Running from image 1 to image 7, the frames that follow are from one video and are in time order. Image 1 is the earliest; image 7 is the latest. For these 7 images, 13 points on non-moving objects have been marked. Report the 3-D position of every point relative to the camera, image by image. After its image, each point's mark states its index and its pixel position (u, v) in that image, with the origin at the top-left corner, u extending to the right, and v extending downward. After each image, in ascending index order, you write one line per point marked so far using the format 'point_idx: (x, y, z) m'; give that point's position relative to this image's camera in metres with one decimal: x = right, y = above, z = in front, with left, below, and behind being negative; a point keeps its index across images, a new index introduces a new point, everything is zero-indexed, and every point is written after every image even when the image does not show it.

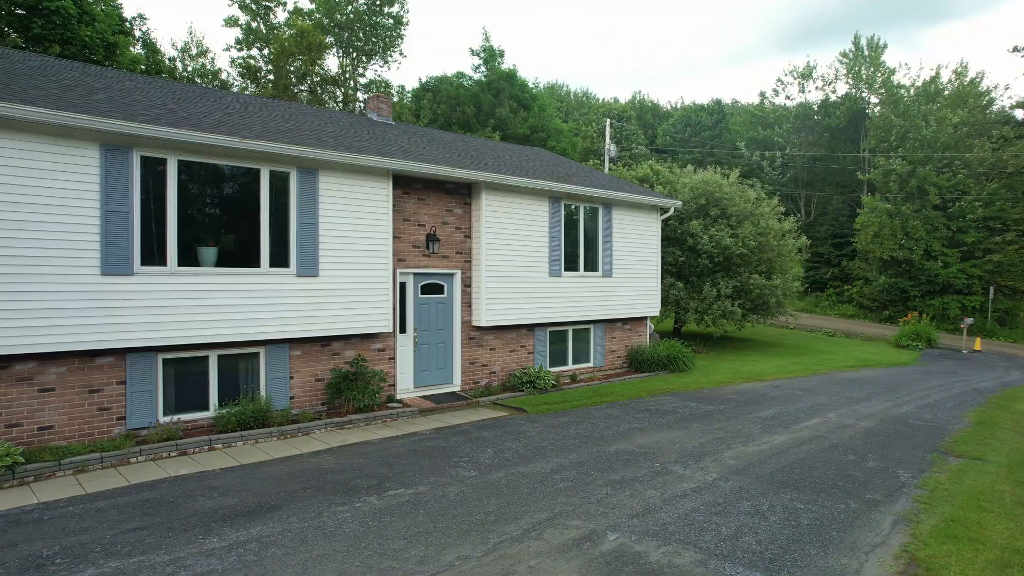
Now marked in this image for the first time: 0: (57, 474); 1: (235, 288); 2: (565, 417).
0: (-6.7, -2.7, +6.6) m
1: (-5.0, 0.0, +8.1) m
2: (+1.2, -2.8, +9.8) m
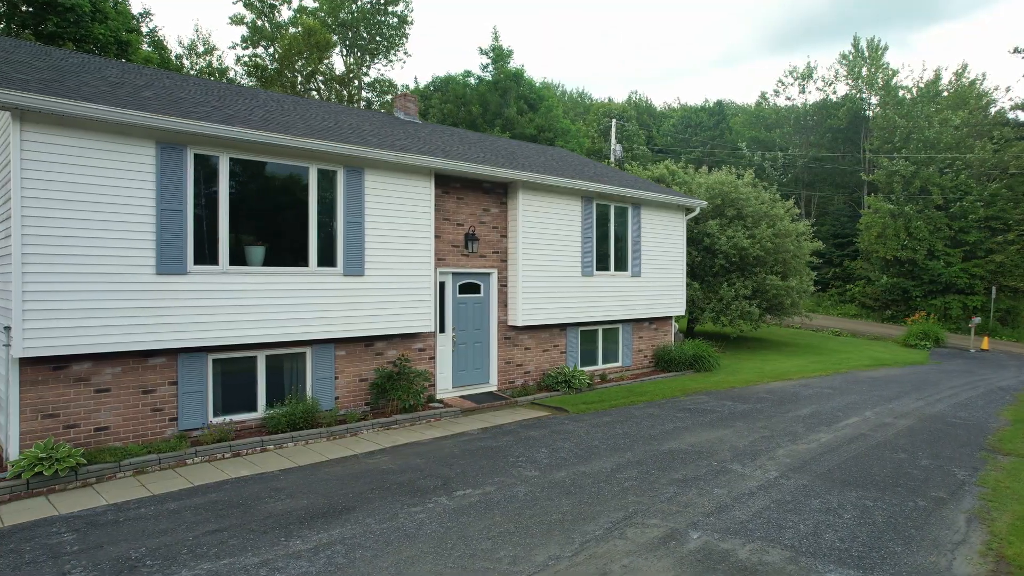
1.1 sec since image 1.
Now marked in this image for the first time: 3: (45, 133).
0: (-5.7, -2.7, +6.5) m
1: (-4.1, 0.0, +8.1) m
2: (+2.1, -2.8, +9.8) m
3: (-6.6, +2.2, +6.4) m
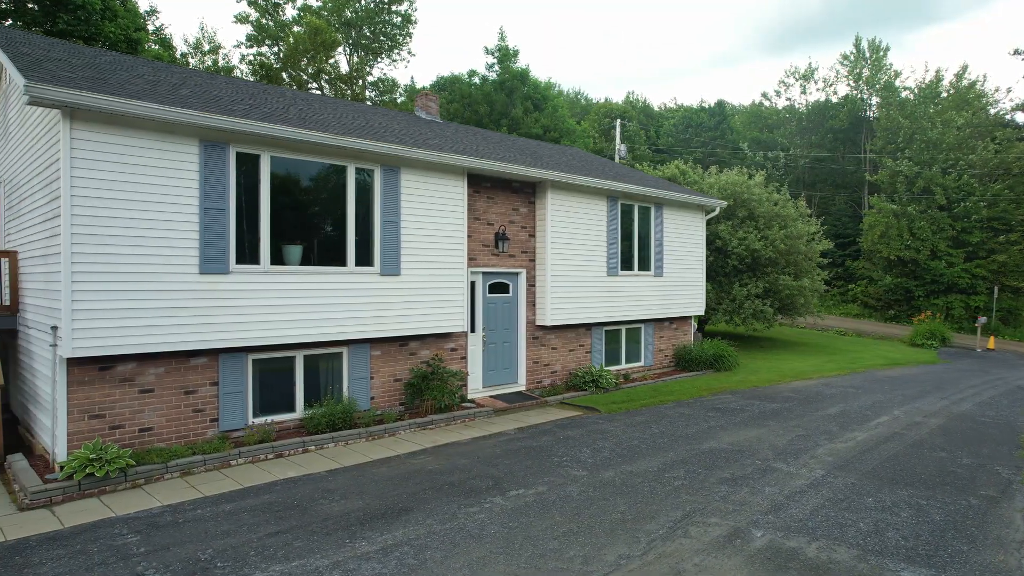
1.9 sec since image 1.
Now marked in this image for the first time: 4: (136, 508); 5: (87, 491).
0: (-5.0, -2.7, +6.5) m
1: (-3.4, 0.0, +8.0) m
2: (+2.8, -2.8, +9.8) m
3: (-5.9, +2.2, +6.3) m
4: (-4.8, -2.8, +5.7) m
5: (-5.7, -2.7, +6.0) m
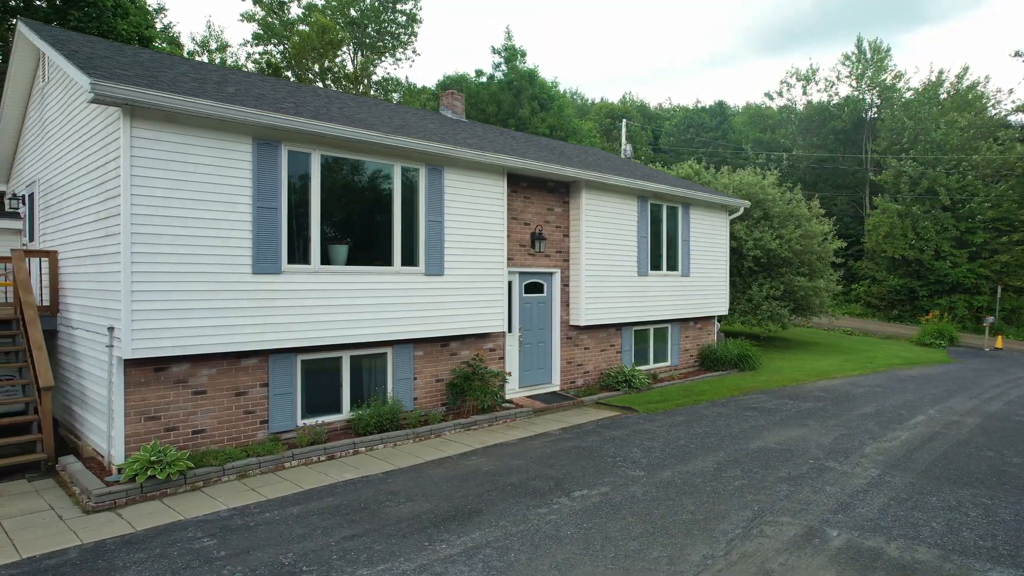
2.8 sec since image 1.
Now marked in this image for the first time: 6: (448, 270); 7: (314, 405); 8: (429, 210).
0: (-4.1, -2.7, +6.4) m
1: (-2.5, 0.0, +8.0) m
2: (+3.6, -2.8, +9.8) m
3: (-5.0, +2.2, +6.3) m
4: (-3.9, -2.8, +5.6) m
5: (-4.8, -2.7, +5.9) m
6: (-1.3, +0.4, +8.9) m
7: (-3.5, -2.1, +7.8) m
8: (-1.6, +1.5, +8.5) m
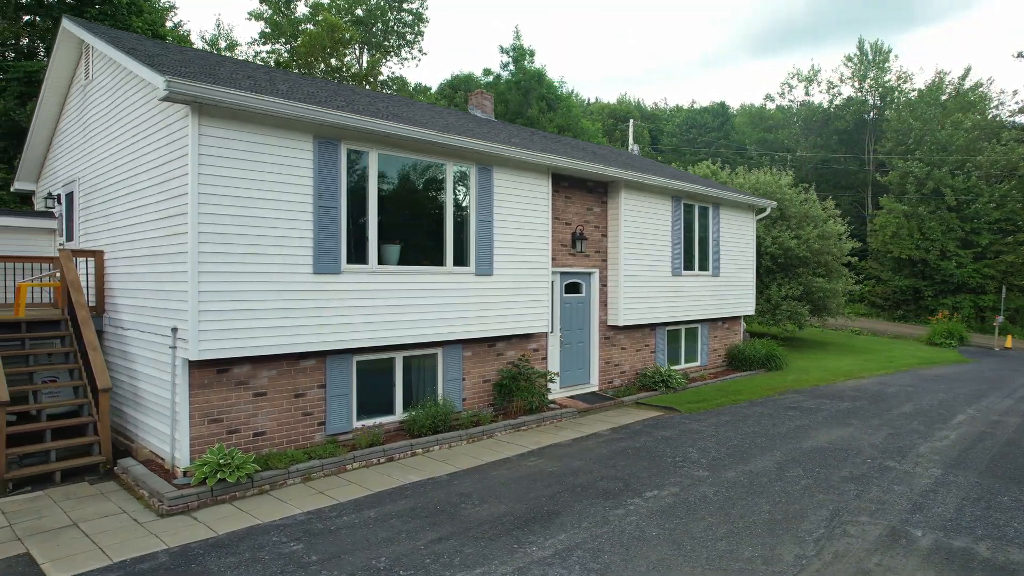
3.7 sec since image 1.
0: (-3.2, -2.7, +6.3) m
1: (-1.5, 0.0, +7.9) m
2: (+4.6, -2.8, +9.8) m
3: (-4.0, +2.2, +6.2) m
4: (-2.9, -2.8, +5.5) m
5: (-3.8, -2.7, +5.8) m
6: (-0.3, +0.4, +8.8) m
7: (-2.5, -2.1, +7.7) m
8: (-0.6, +1.5, +8.5) m
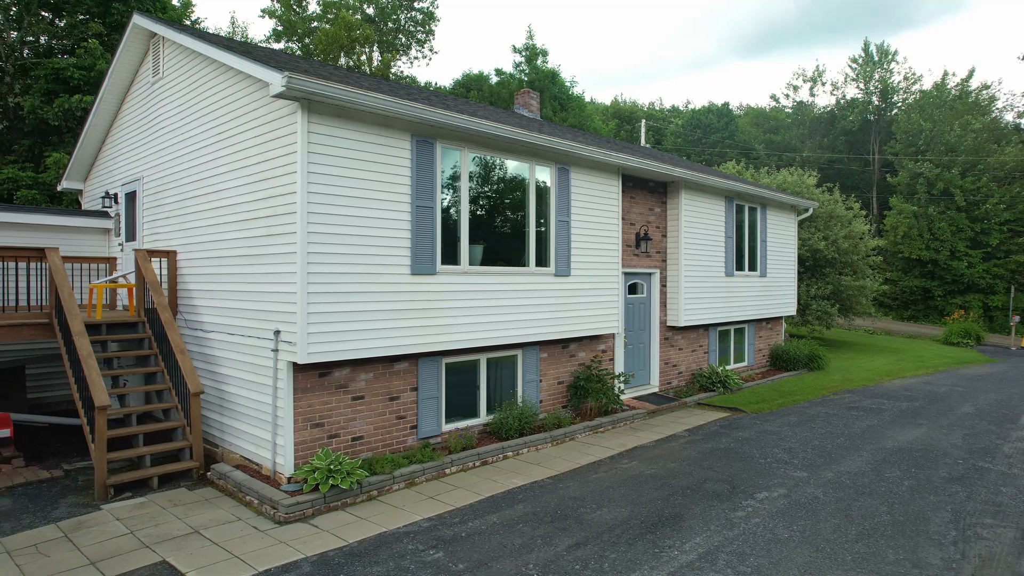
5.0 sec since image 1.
0: (-1.6, -2.7, +6.2) m
1: (0.0, 0.0, +7.8) m
2: (+6.1, -2.8, +9.8) m
3: (-2.5, +2.2, +6.0) m
4: (-1.4, -2.8, +5.4) m
5: (-2.3, -2.8, +5.7) m
6: (+1.2, +0.3, +8.7) m
7: (-1.0, -2.1, +7.6) m
8: (+0.9, +1.5, +8.4) m
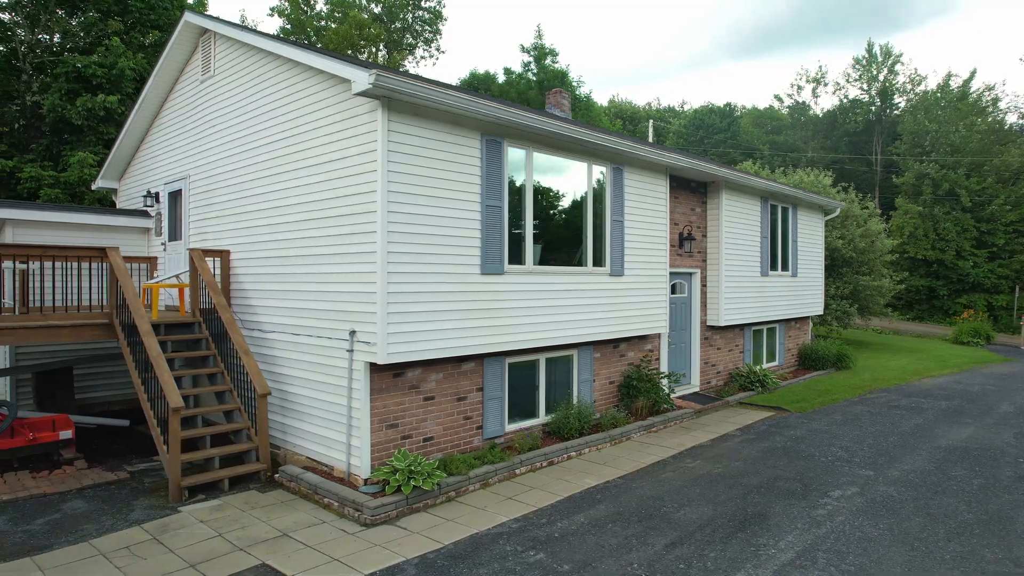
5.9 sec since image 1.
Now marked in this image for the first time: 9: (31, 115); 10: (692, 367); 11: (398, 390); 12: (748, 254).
0: (-0.6, -2.7, +6.2) m
1: (+1.0, 0.0, +7.8) m
2: (+7.1, -2.8, +9.8) m
3: (-1.5, +2.2, +6.0) m
4: (-0.3, -2.8, +5.4) m
5: (-1.2, -2.7, +5.7) m
6: (+2.2, +0.4, +8.7) m
7: (0.0, -2.1, +7.6) m
8: (+1.9, +1.5, +8.4) m
9: (-18.5, +6.7, +17.3) m
10: (+4.4, -1.9, +10.9) m
11: (-1.6, -1.4, +6.3) m
12: (+6.2, +0.9, +11.7) m
